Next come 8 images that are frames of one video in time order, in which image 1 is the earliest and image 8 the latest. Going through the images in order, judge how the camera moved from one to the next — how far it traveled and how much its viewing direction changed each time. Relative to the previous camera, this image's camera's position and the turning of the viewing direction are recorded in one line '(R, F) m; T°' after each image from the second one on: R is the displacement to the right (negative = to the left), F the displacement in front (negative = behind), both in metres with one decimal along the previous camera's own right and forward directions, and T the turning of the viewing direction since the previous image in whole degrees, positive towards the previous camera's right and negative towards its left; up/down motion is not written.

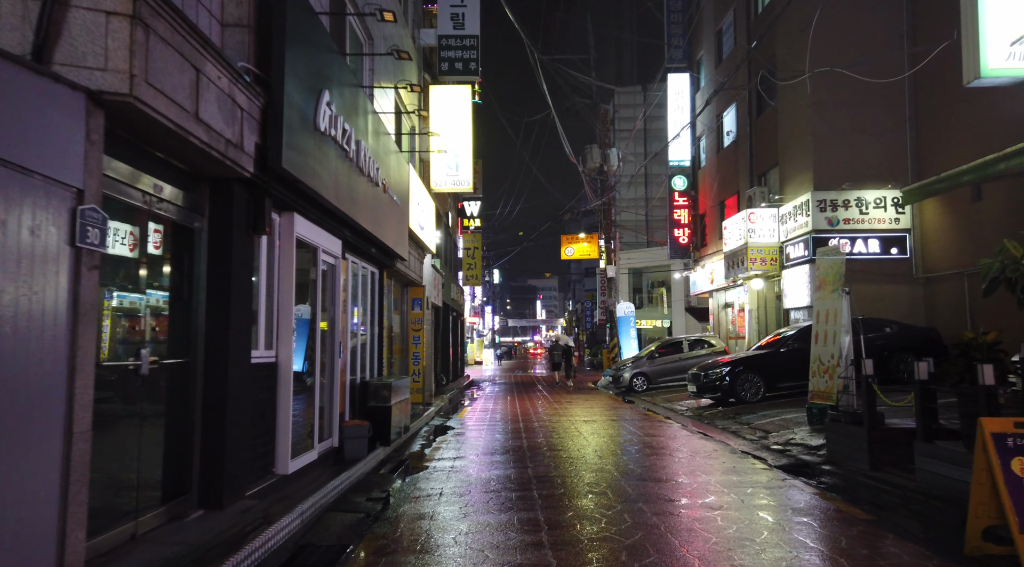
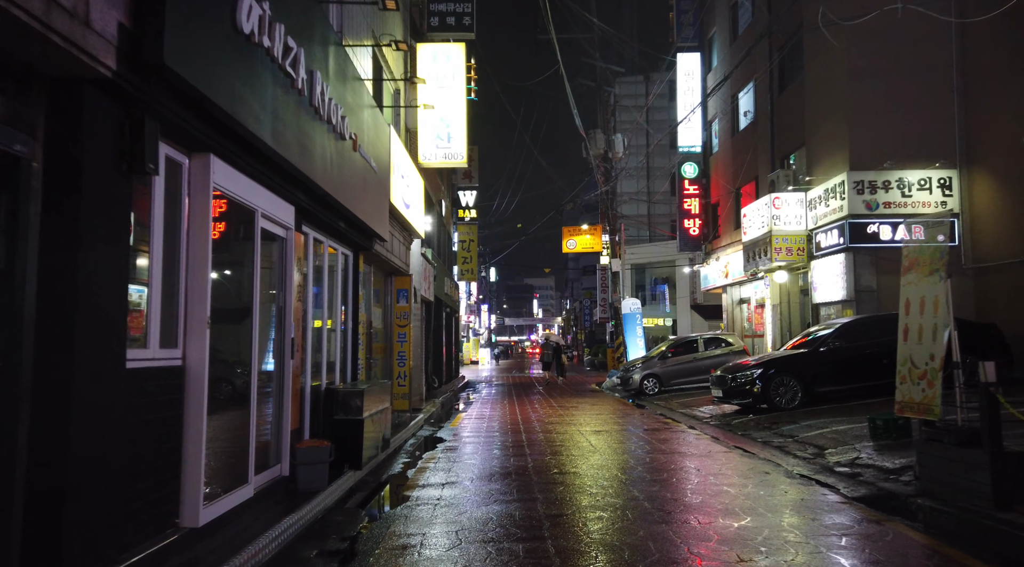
(-0.1, +2.2) m; 0°
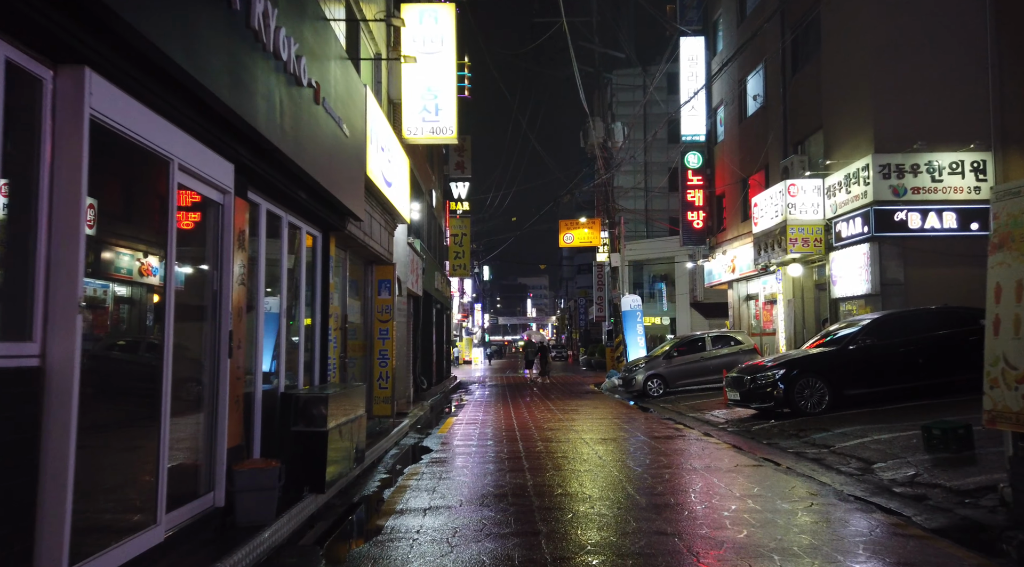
(0.0, +1.6) m; 0°
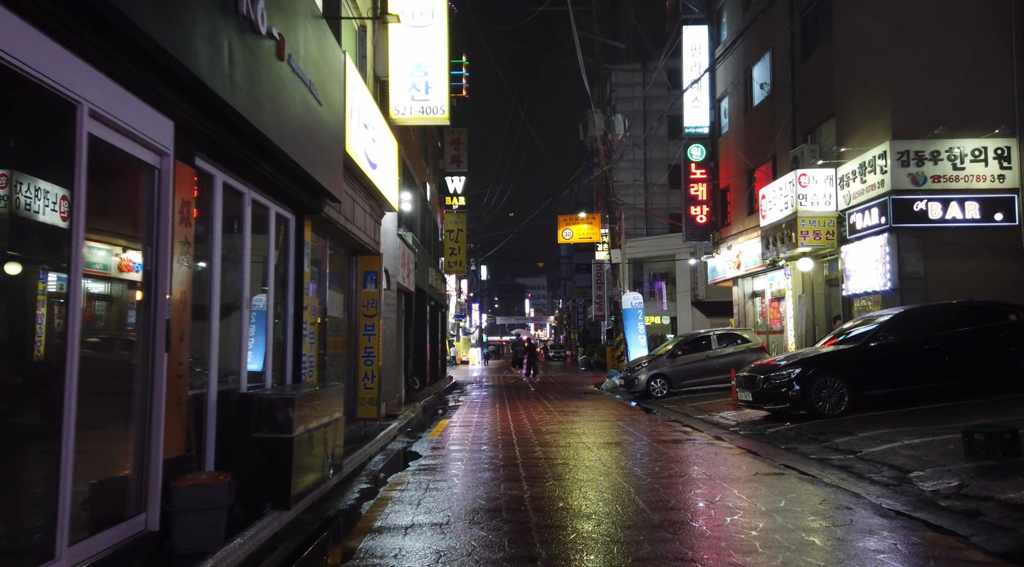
(0.0, +0.9) m; 0°
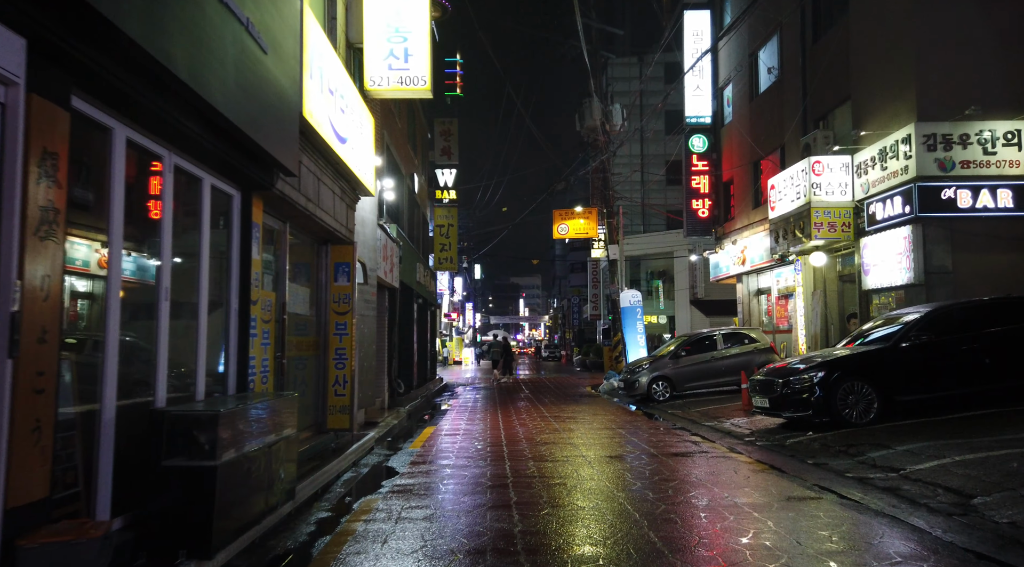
(+0.1, +1.4) m; 0°
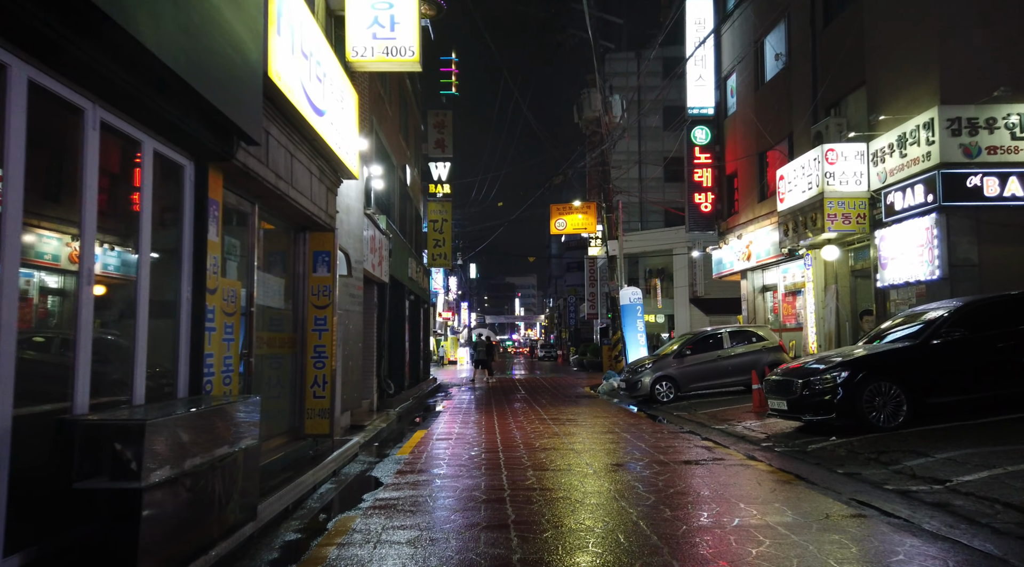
(0.0, +1.0) m; 0°
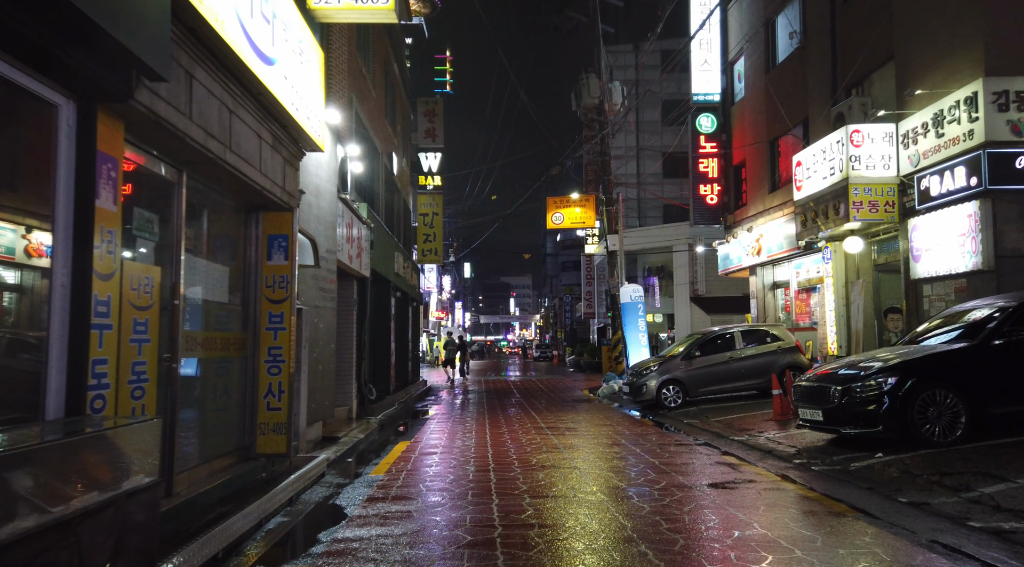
(0.0, +1.5) m; 0°
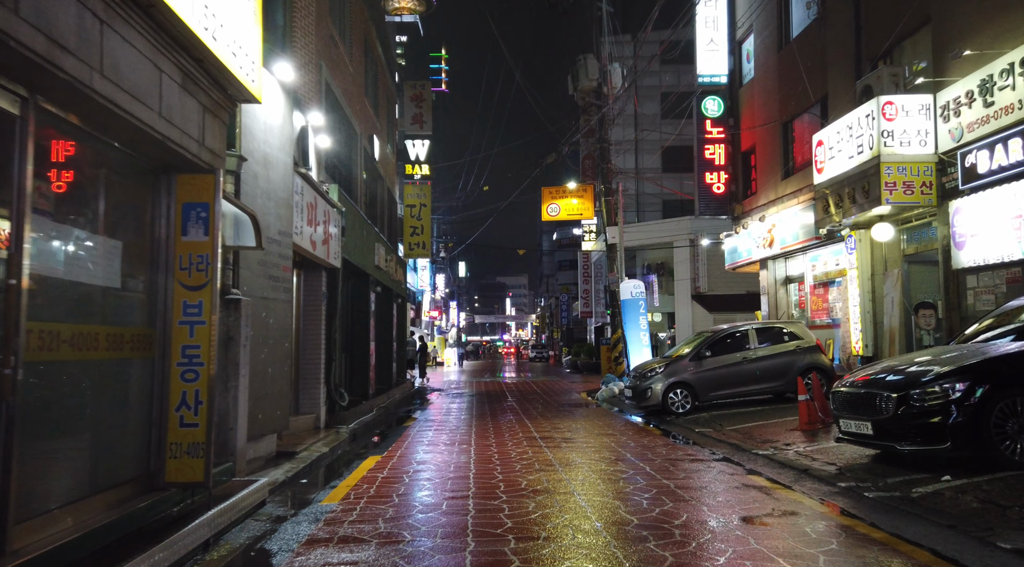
(+0.1, +1.7) m; 0°
